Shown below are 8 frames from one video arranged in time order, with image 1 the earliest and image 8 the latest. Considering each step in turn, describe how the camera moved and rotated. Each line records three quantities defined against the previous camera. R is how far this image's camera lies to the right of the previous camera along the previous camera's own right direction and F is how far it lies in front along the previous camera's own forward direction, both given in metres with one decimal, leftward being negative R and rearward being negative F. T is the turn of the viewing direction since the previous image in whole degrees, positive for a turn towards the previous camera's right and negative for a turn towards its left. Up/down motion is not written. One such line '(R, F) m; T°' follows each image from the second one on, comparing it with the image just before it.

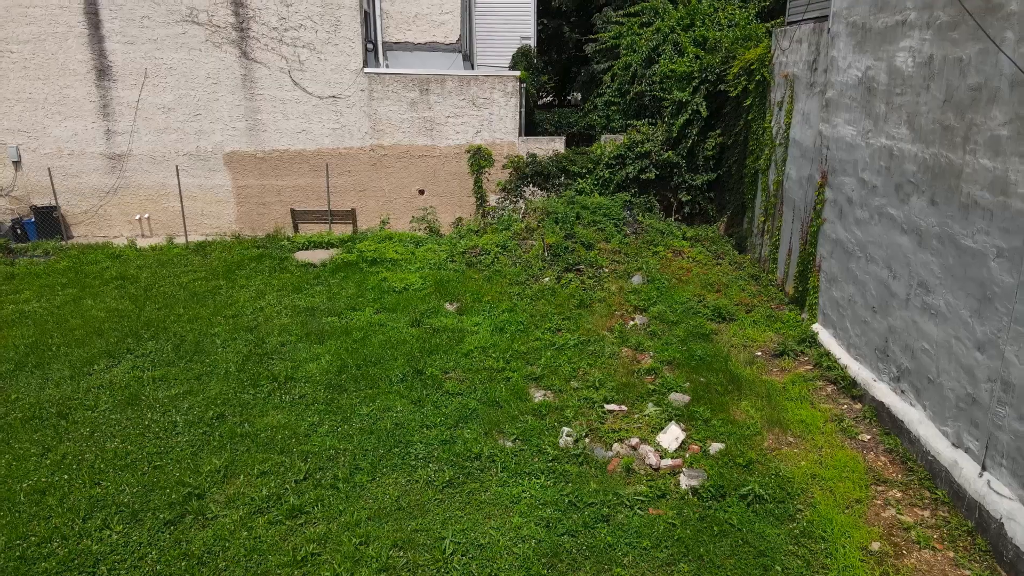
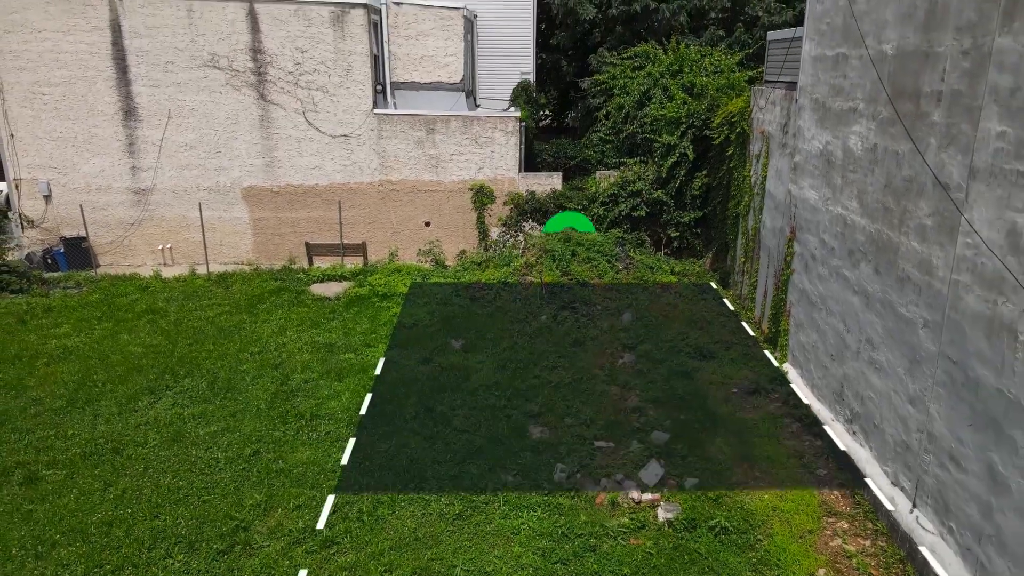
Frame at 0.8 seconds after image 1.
(0.0, -0.7) m; 0°
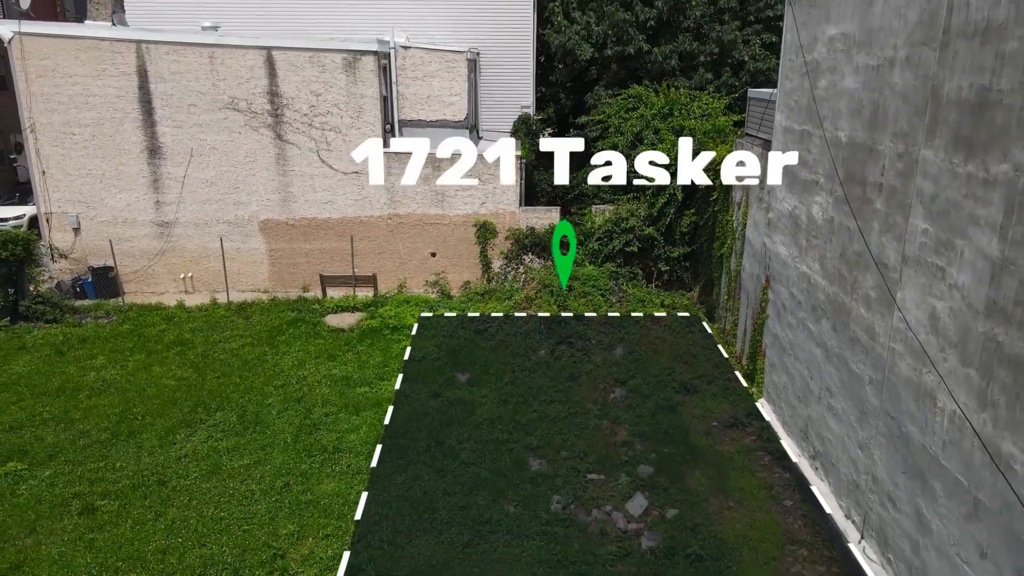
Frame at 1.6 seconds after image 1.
(0.0, -0.8) m; 0°
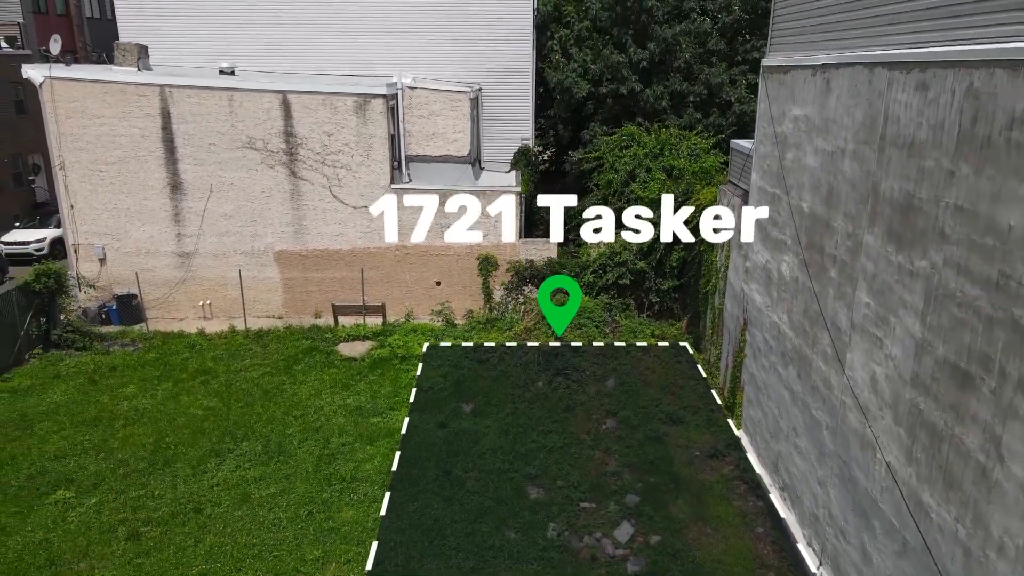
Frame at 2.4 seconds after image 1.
(0.0, -0.8) m; 0°
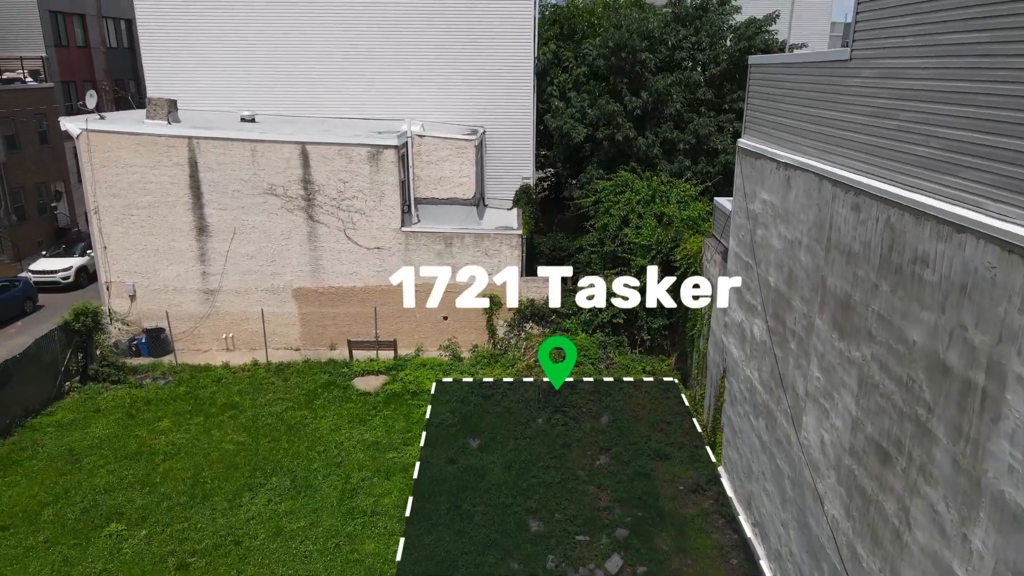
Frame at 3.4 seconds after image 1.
(0.0, -1.0) m; 0°
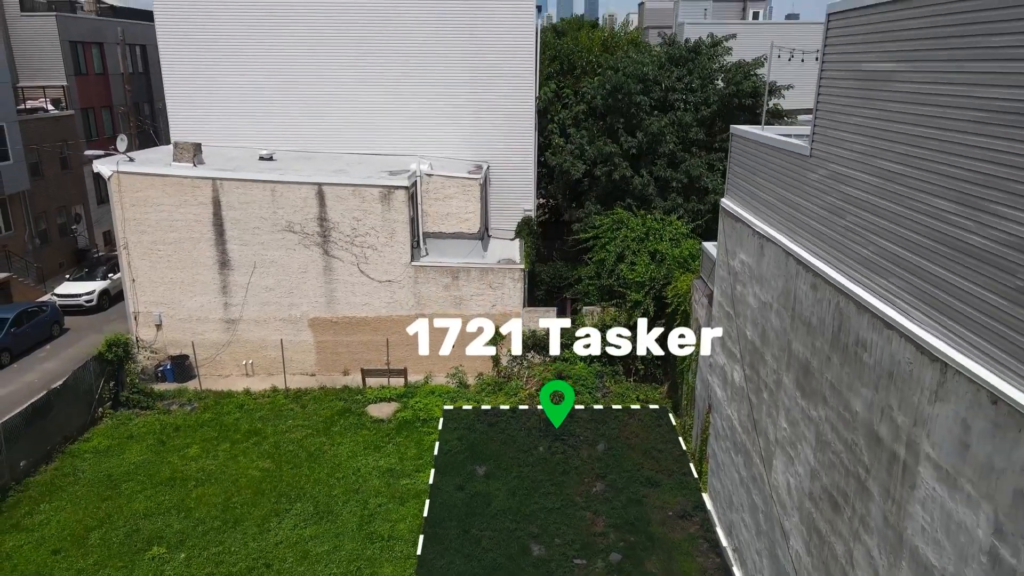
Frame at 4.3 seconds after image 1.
(0.0, -1.0) m; 0°
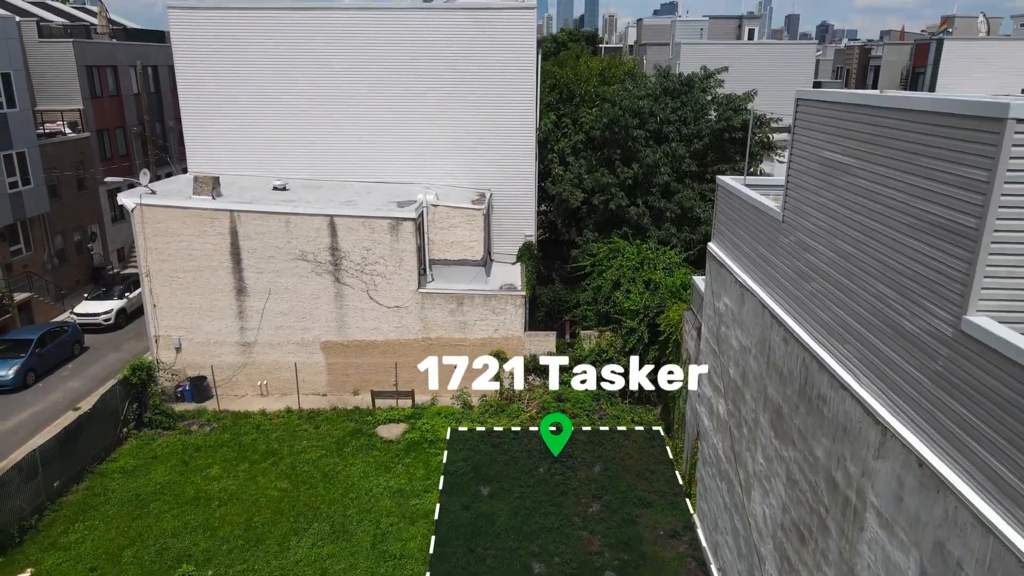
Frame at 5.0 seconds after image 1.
(0.0, -0.8) m; 0°
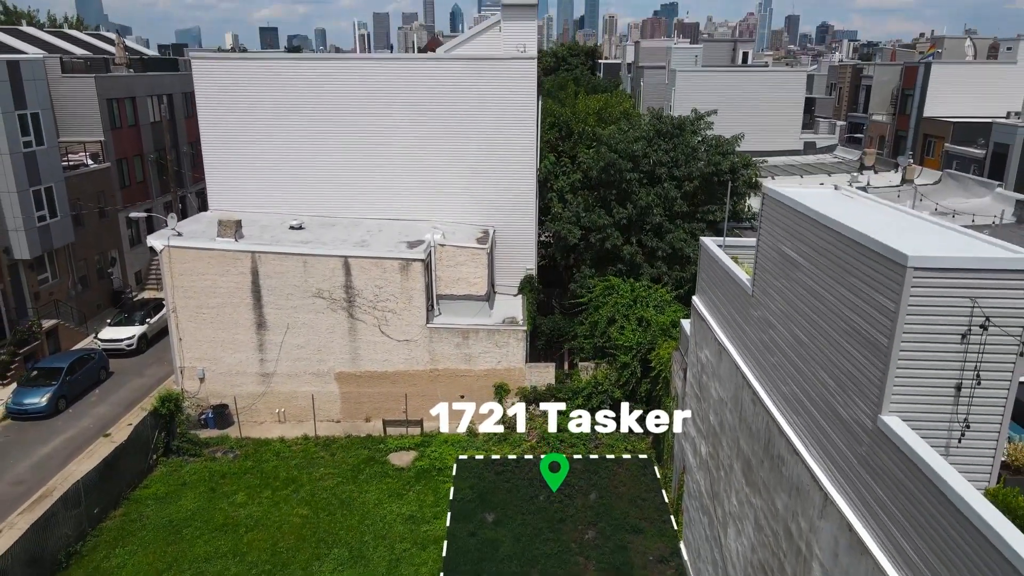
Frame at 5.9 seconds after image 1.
(0.0, -1.1) m; 0°
